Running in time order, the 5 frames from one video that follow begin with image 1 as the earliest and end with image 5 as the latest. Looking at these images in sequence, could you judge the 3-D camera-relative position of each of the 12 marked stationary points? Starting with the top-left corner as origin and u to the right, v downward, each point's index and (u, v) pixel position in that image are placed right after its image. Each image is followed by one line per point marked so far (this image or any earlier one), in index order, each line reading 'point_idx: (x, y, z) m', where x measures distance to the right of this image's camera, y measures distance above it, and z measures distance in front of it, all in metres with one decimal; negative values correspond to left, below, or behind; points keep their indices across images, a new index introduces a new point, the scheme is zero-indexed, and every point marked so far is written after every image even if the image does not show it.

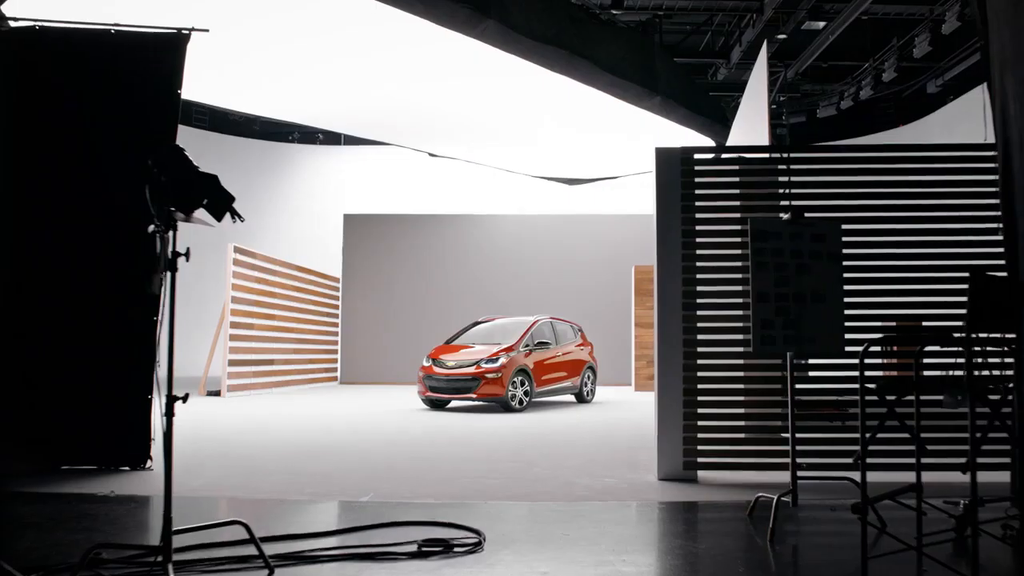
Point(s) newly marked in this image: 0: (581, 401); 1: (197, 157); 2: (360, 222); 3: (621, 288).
0: (+1.0, -1.6, +10.7) m
1: (-7.4, +3.0, +18.5) m
2: (-3.3, +1.4, +16.7) m
3: (+2.3, -0.1, +16.4) m
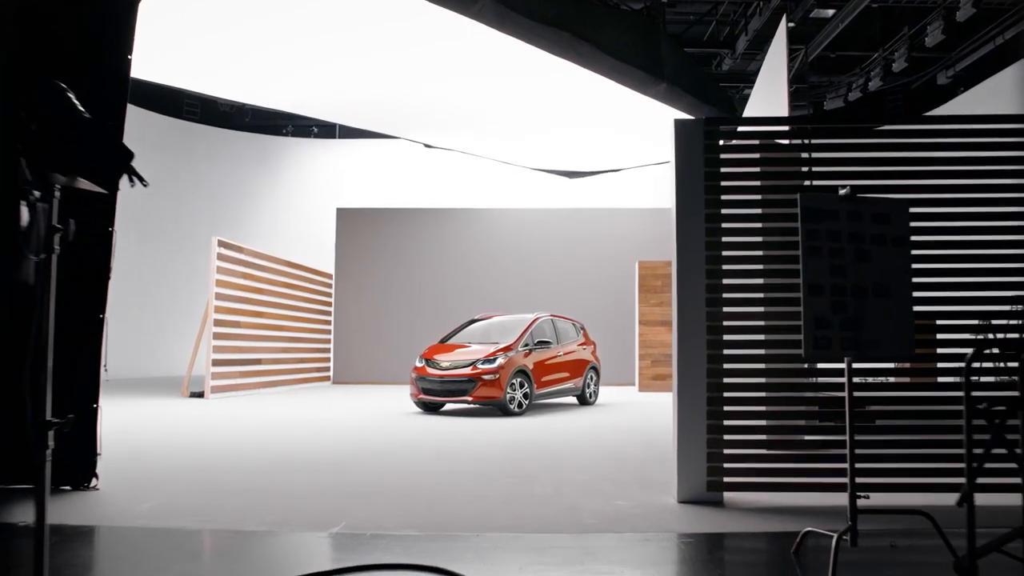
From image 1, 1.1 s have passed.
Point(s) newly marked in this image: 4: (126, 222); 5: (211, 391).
0: (+0.9, -1.5, +10.1) m
1: (-7.4, +3.1, +18.0) m
2: (-3.3, +1.5, +16.2) m
3: (+2.3, 0.0, +15.9) m
4: (-8.1, +1.3, +16.4) m
5: (-4.3, -1.5, +10.9) m
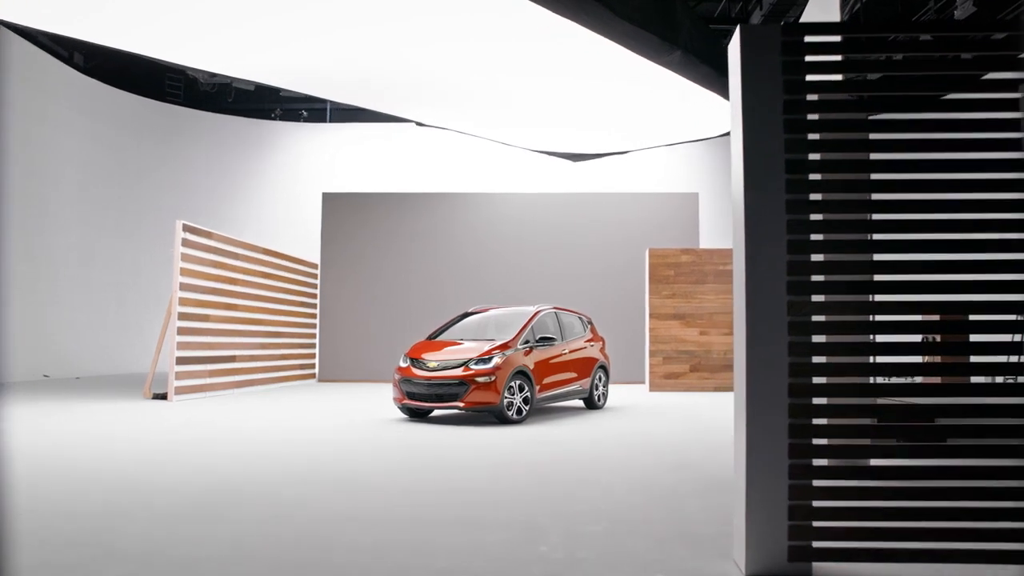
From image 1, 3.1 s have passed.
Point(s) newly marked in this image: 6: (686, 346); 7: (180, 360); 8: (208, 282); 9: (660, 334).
0: (+0.9, -1.4, +9.1) m
1: (-7.4, +3.3, +16.8) m
2: (-3.4, +1.7, +15.1) m
3: (+2.3, +0.2, +14.8) m
4: (-8.2, +1.5, +15.3) m
5: (-4.3, -1.4, +9.8) m
6: (+2.9, -1.0, +12.8) m
7: (-4.2, -0.9, +9.8) m
8: (-4.1, +0.1, +10.4) m
9: (+2.5, -0.8, +12.8) m
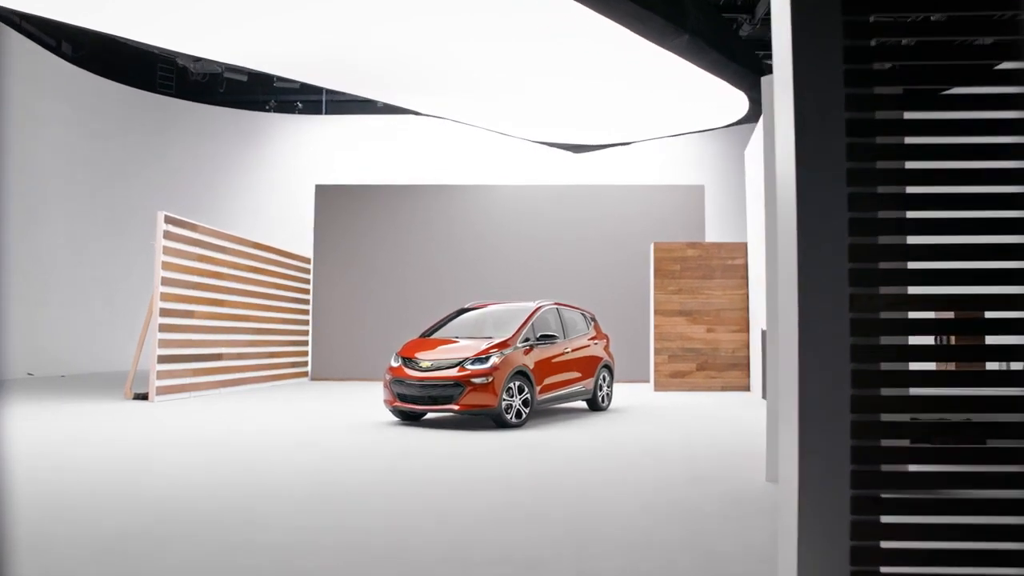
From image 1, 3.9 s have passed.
0: (+0.9, -1.3, +8.6) m
1: (-7.4, +3.4, +16.4) m
2: (-3.4, +1.7, +14.6) m
3: (+2.3, +0.2, +14.3) m
4: (-8.2, +1.6, +14.8) m
5: (-4.3, -1.3, +9.4) m
6: (+2.9, -0.9, +12.3) m
7: (-4.3, -0.9, +9.3) m
8: (-4.1, +0.1, +9.9) m
9: (+2.5, -0.7, +12.4) m
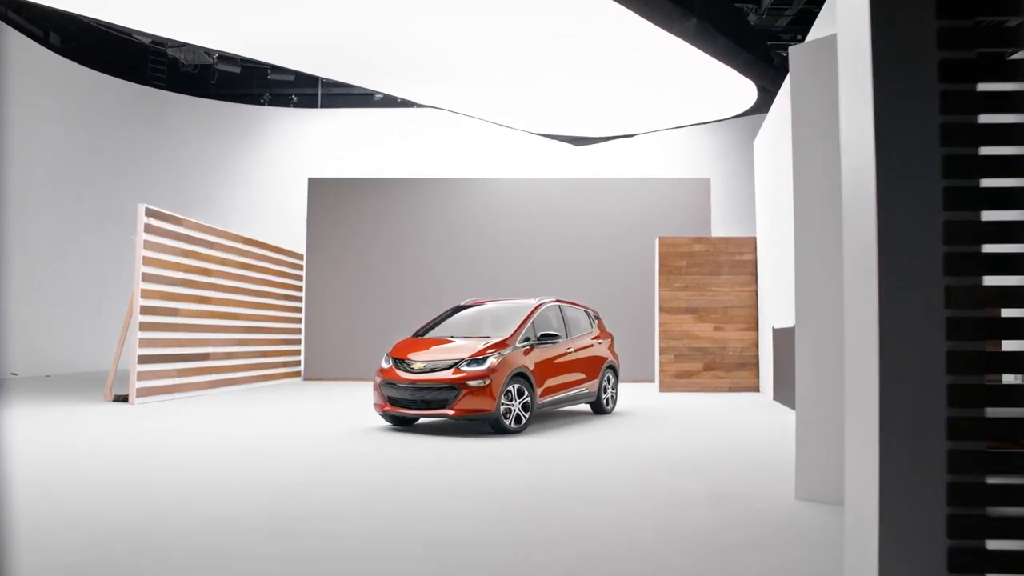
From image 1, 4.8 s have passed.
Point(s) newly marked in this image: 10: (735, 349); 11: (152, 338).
0: (+0.9, -1.3, +8.2) m
1: (-7.4, +3.5, +15.9) m
2: (-3.4, +1.8, +14.2) m
3: (+2.3, +0.3, +13.9) m
4: (-8.2, +1.7, +14.4) m
5: (-4.3, -1.2, +8.9) m
6: (+2.9, -0.8, +11.9) m
7: (-4.3, -0.8, +8.9) m
8: (-4.2, +0.2, +9.5) m
9: (+2.5, -0.7, +11.9) m
10: (+3.4, -0.9, +11.8) m
11: (-4.2, -0.6, +9.0) m
